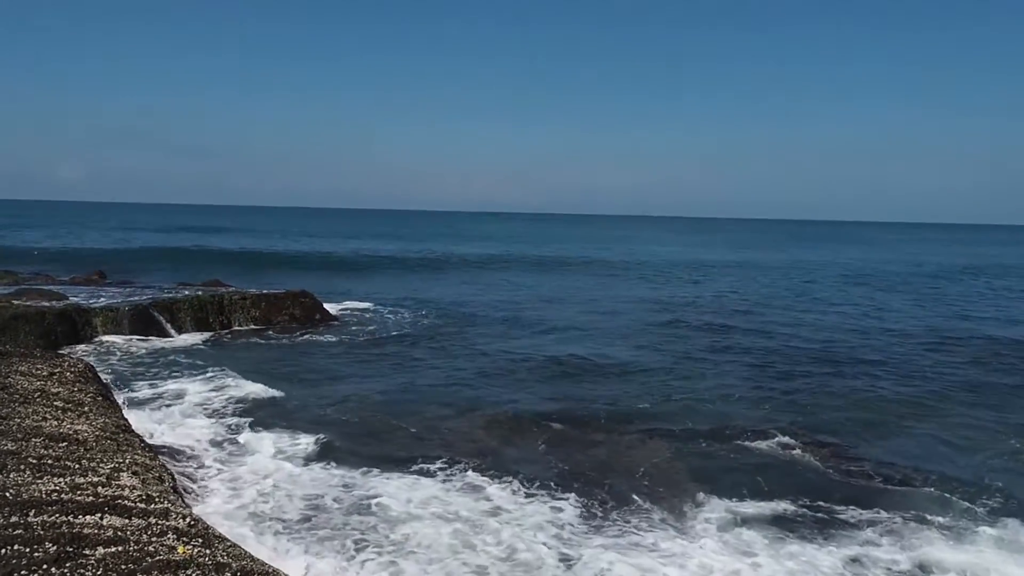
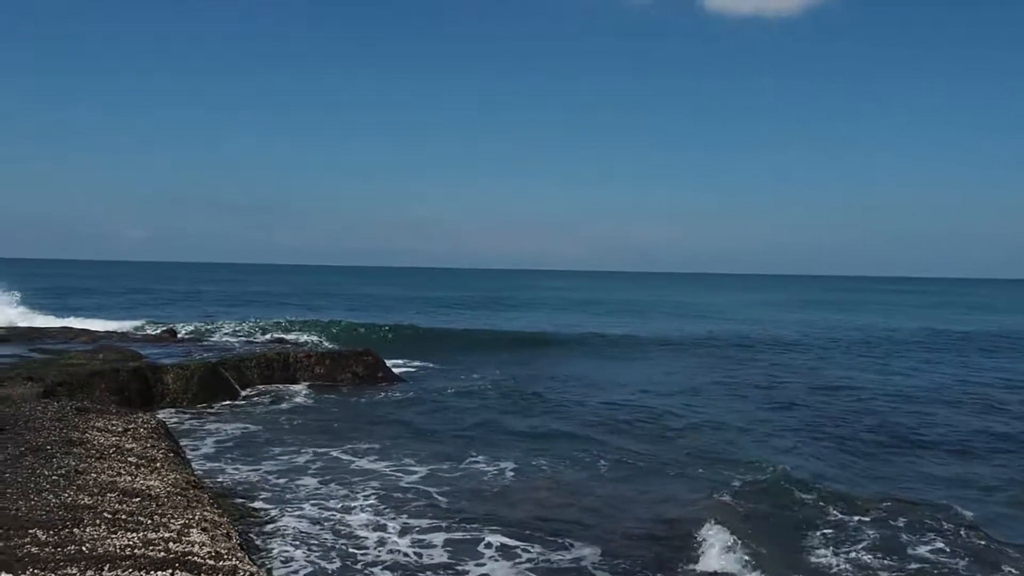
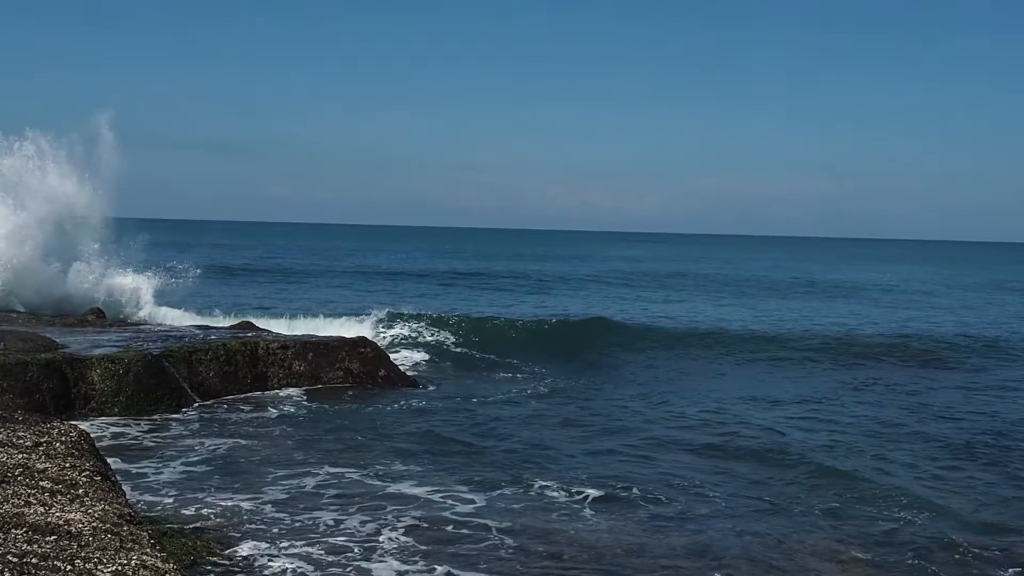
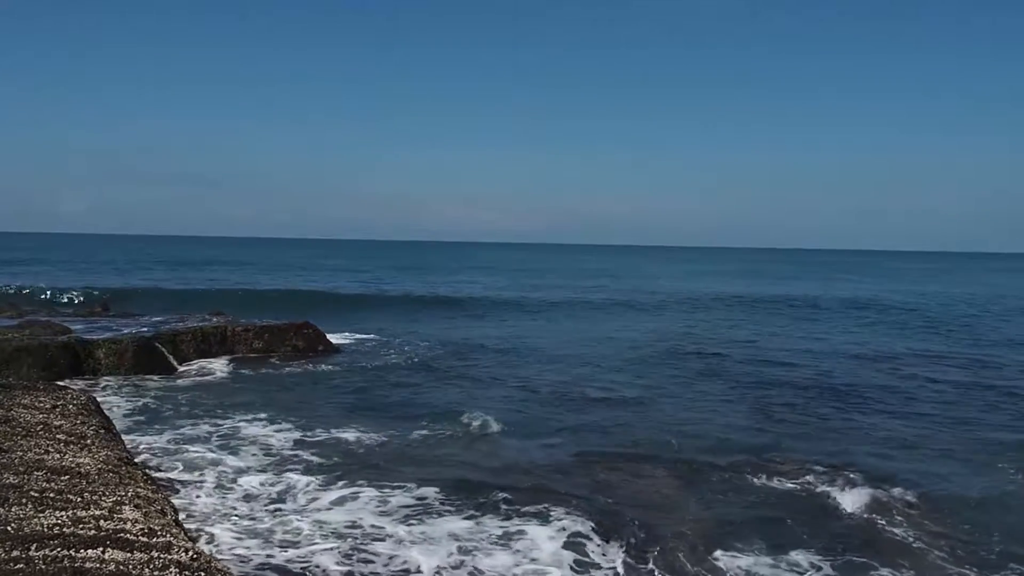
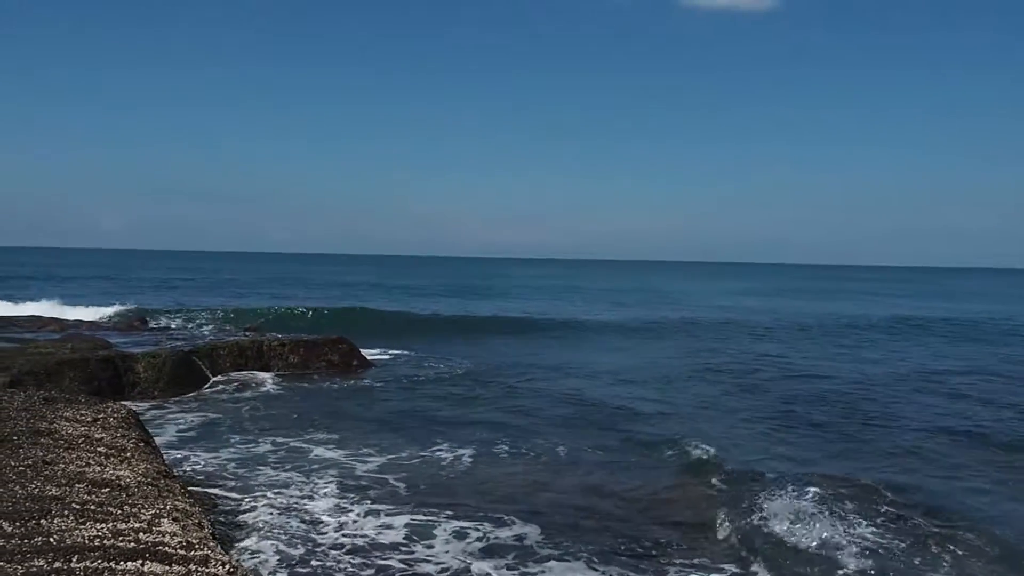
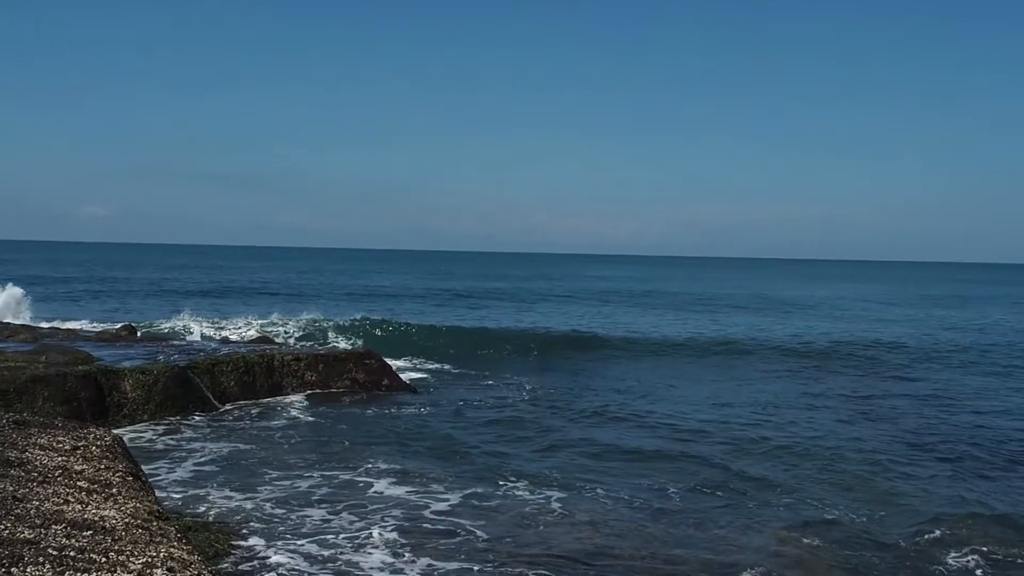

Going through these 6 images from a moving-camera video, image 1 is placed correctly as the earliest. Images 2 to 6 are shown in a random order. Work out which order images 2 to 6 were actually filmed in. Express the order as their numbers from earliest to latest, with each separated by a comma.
4, 5, 2, 6, 3
